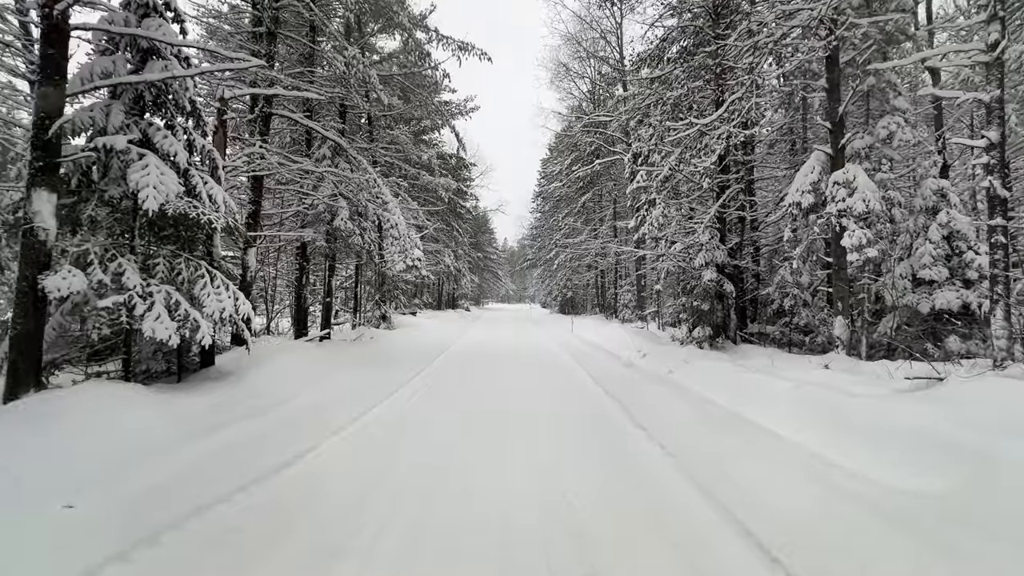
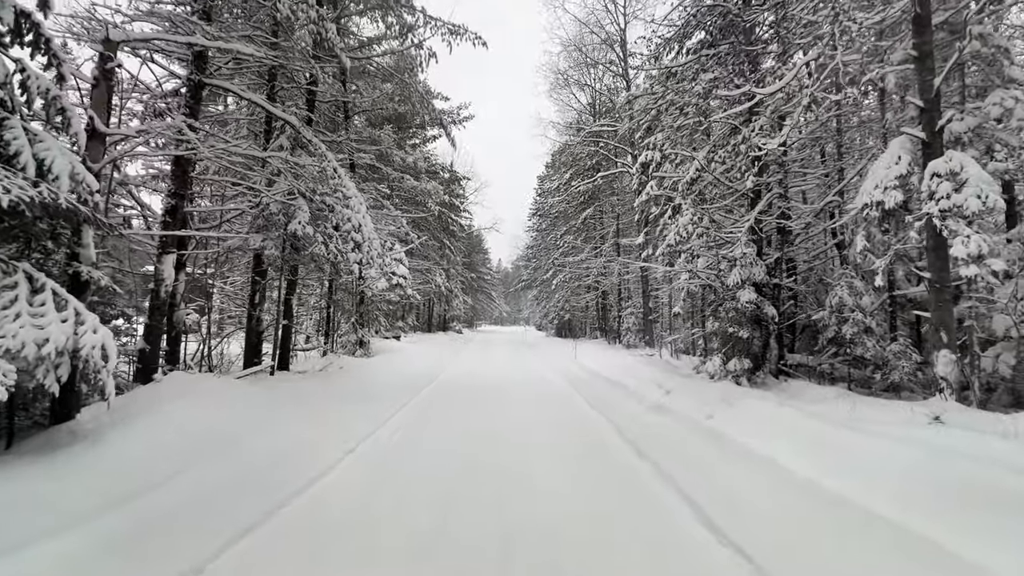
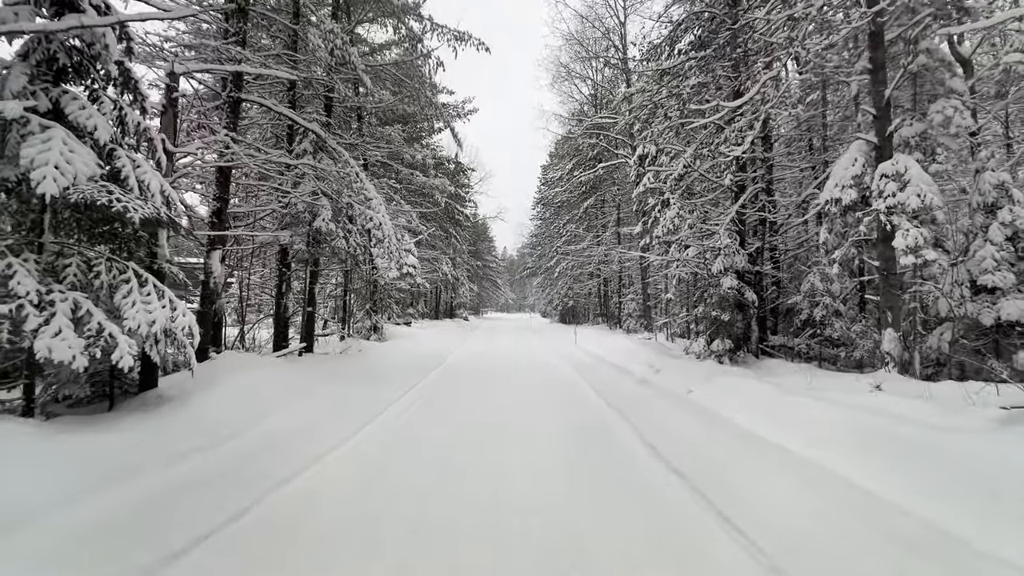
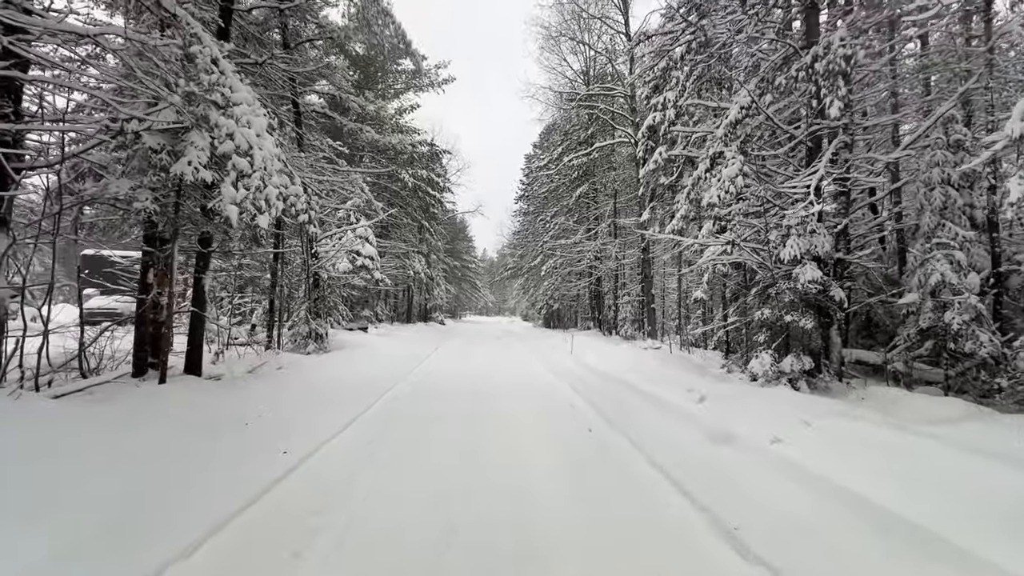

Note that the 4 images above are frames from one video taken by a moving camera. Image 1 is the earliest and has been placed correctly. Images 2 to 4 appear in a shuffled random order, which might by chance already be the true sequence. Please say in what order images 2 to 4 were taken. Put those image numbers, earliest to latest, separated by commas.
3, 2, 4
